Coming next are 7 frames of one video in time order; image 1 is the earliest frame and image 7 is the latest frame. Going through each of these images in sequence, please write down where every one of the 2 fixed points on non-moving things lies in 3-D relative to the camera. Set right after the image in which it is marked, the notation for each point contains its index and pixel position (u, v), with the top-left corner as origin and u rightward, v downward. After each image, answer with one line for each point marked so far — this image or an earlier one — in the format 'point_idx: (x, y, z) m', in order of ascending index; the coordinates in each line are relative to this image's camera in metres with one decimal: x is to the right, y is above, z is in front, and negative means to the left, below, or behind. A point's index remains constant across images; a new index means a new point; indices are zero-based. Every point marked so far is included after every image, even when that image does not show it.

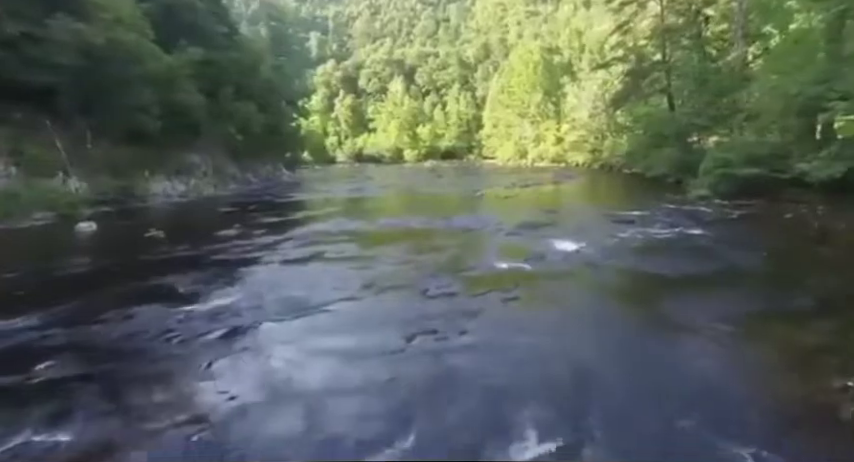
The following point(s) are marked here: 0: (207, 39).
0: (-7.7, +6.7, +18.8) m
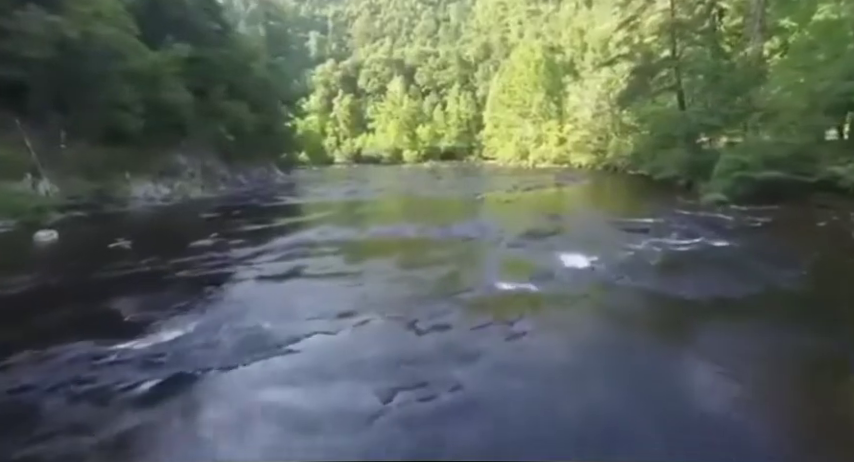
0: (-7.7, +6.6, +18.1) m
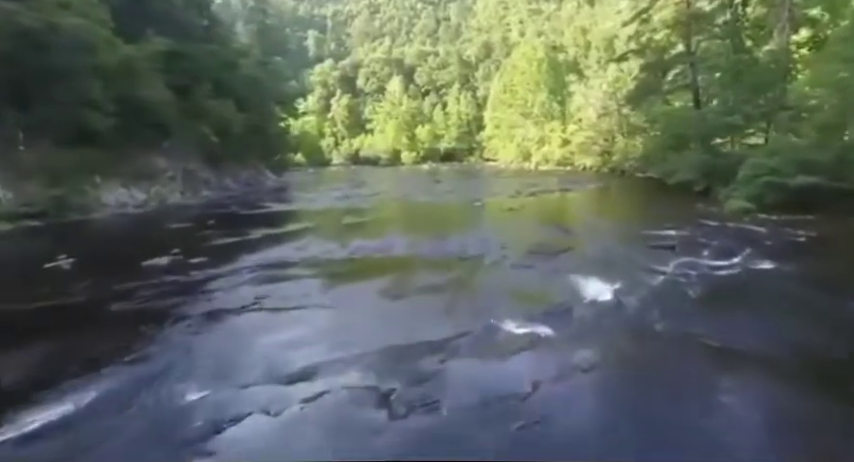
0: (-7.8, +6.4, +17.1) m
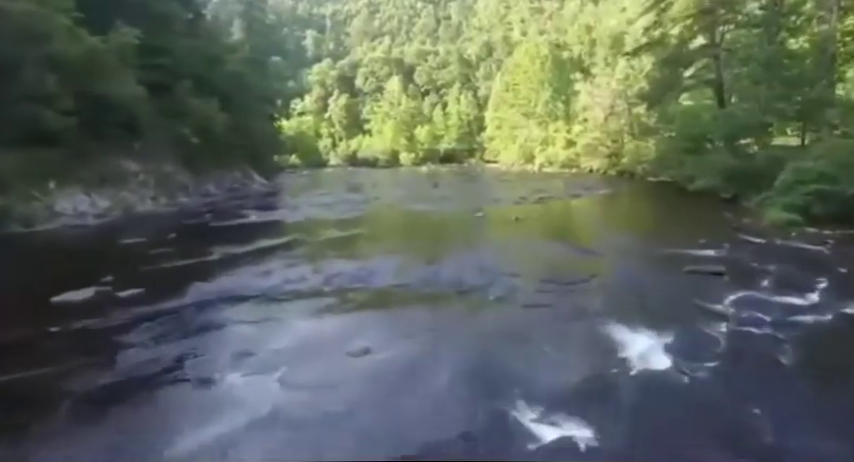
0: (-7.9, +6.1, +15.8) m
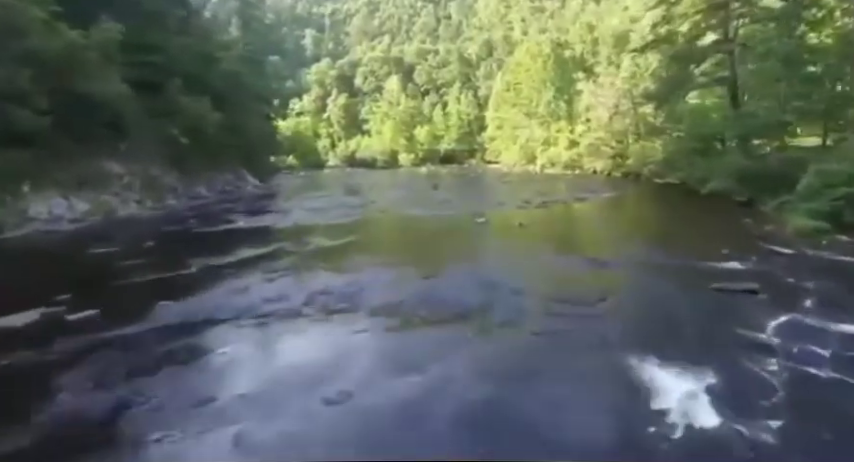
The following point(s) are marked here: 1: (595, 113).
0: (-7.9, +6.0, +15.2) m
1: (+6.1, +4.3, +19.3) m
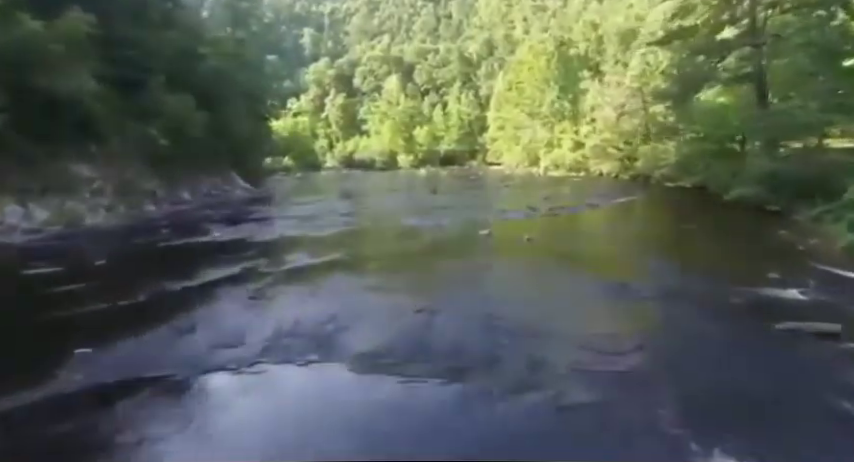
0: (-8.0, +5.8, +14.2) m
1: (+6.1, +4.1, +18.3) m
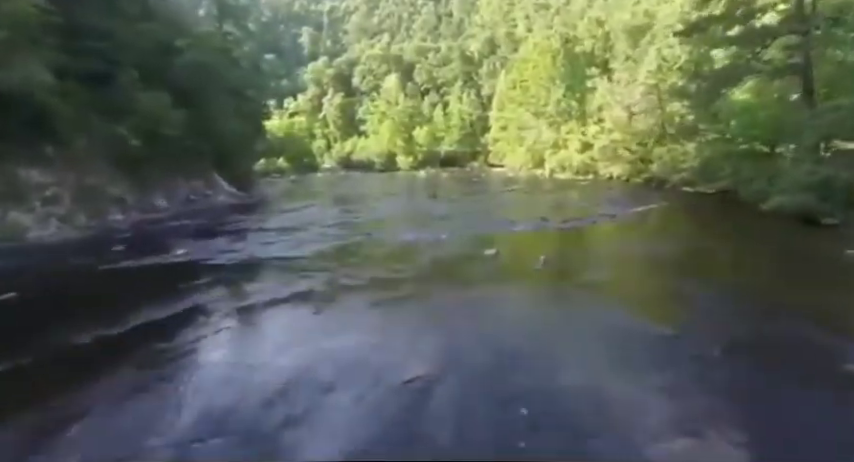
0: (-8.0, +5.6, +12.8) m
1: (+6.1, +3.8, +16.9) m
